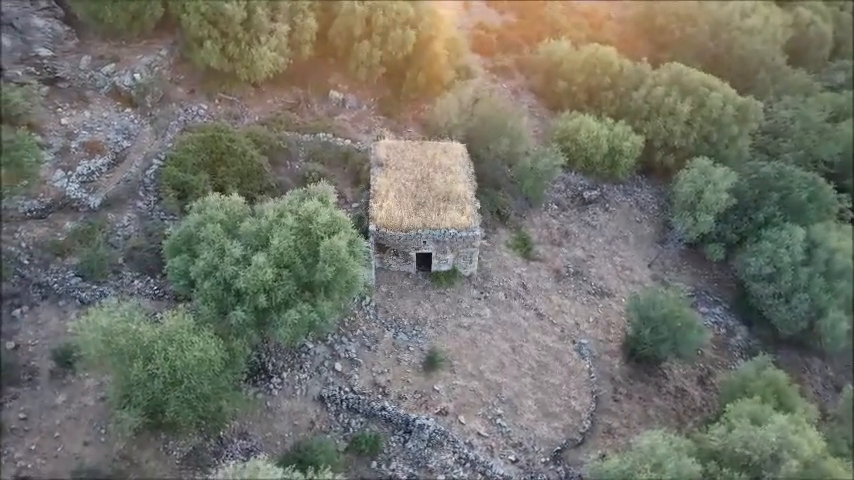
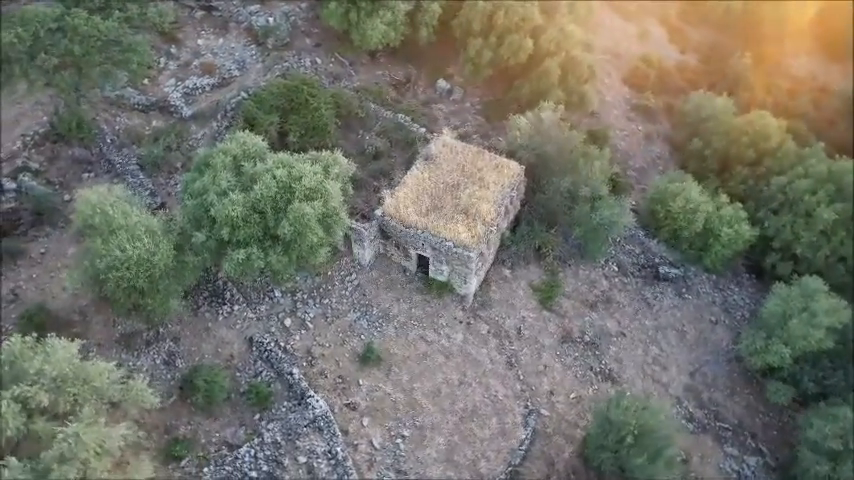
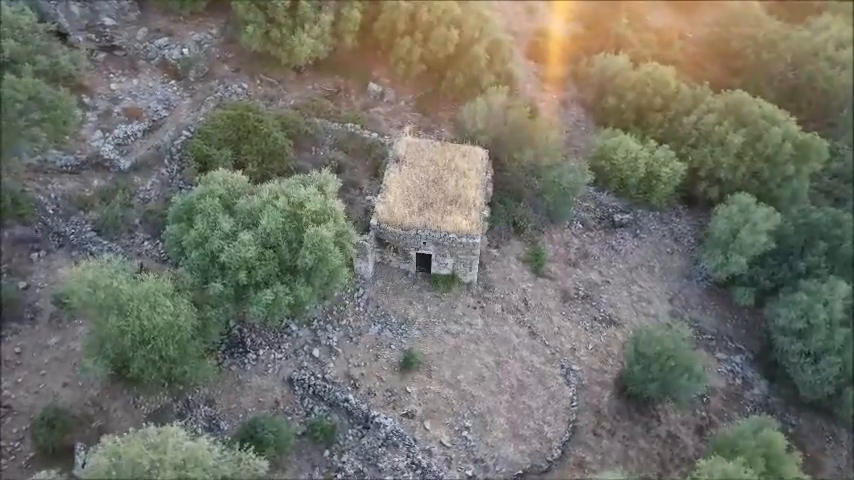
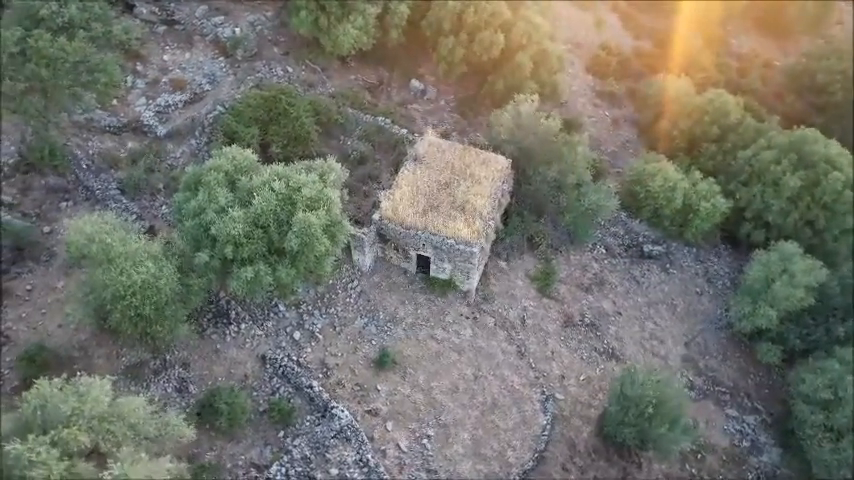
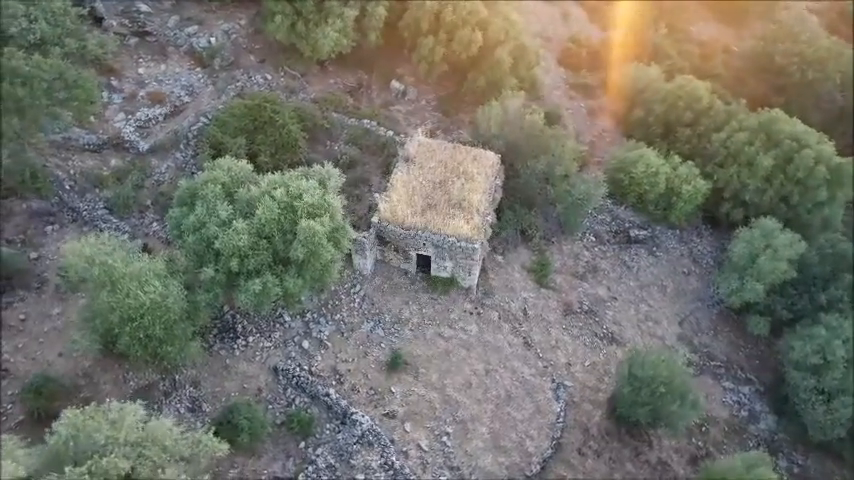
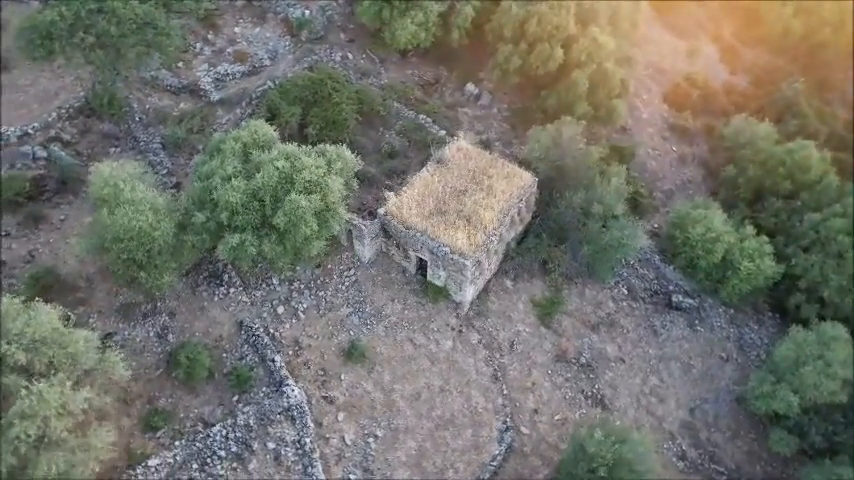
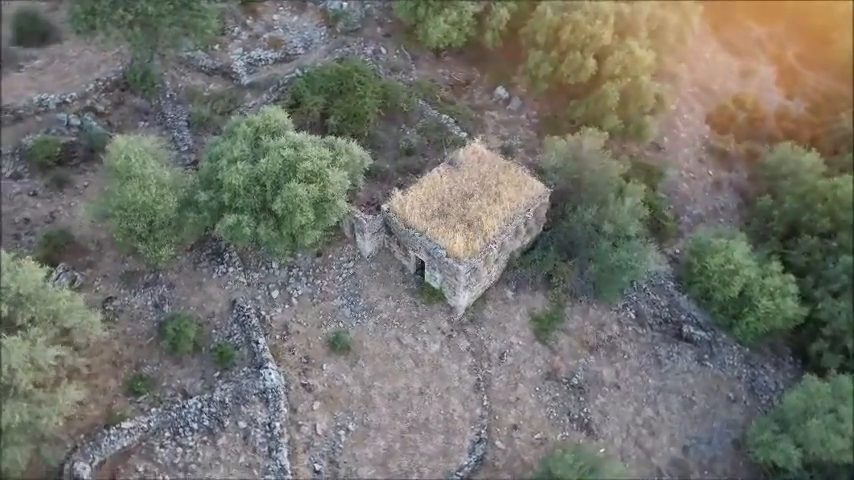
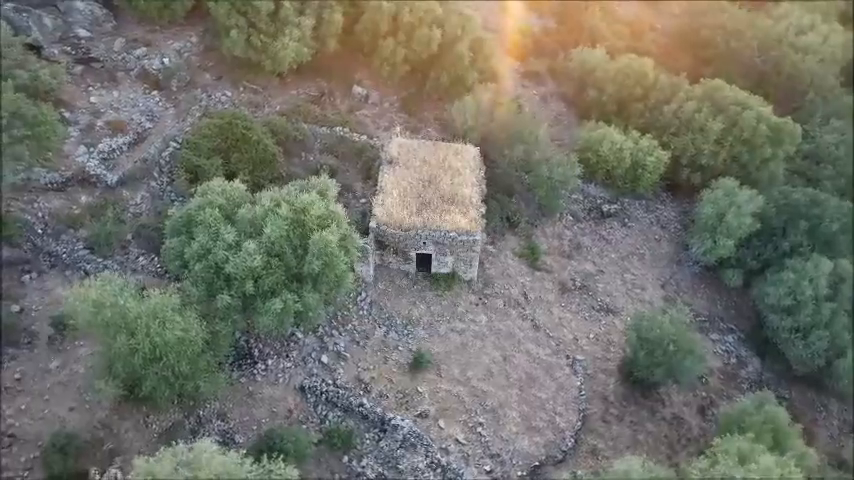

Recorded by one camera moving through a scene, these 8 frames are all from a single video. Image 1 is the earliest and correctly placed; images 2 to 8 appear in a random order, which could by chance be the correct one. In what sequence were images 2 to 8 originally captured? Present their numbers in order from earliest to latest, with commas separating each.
8, 3, 5, 4, 2, 6, 7
